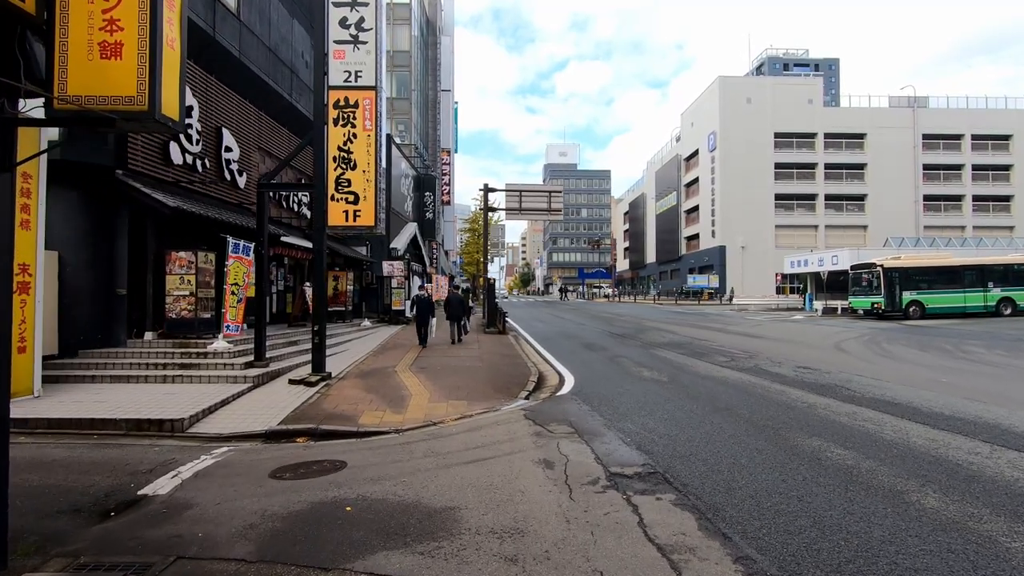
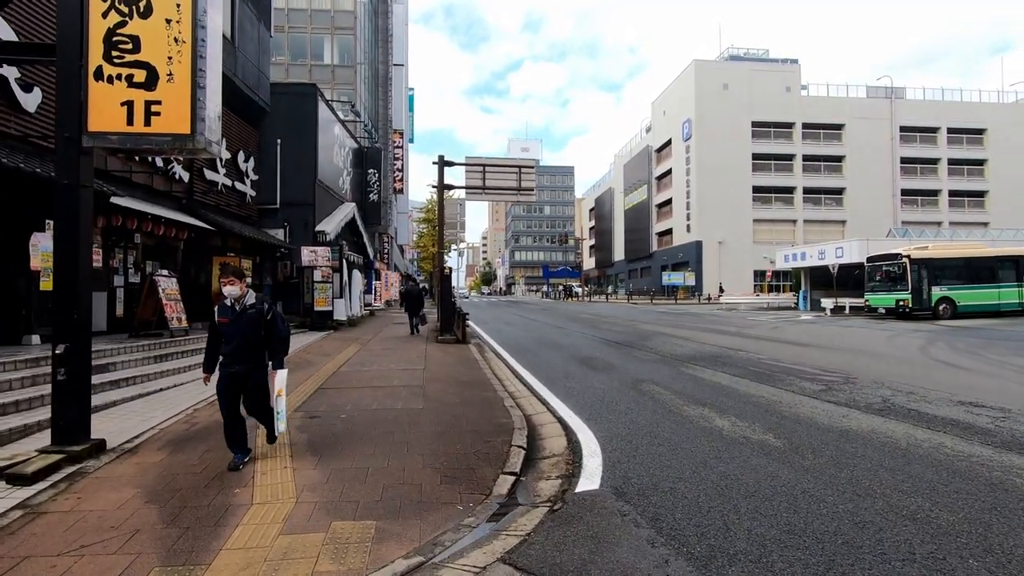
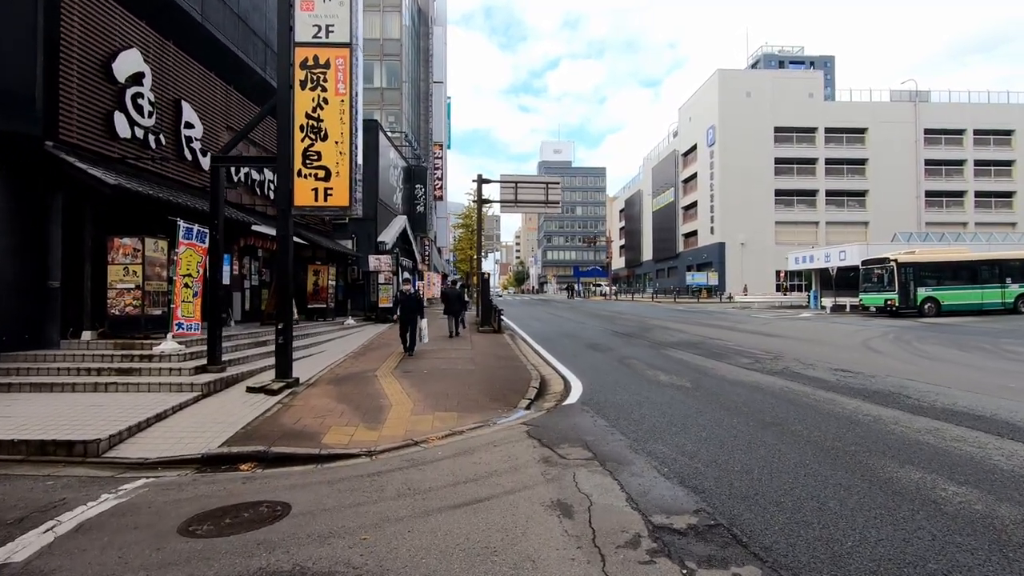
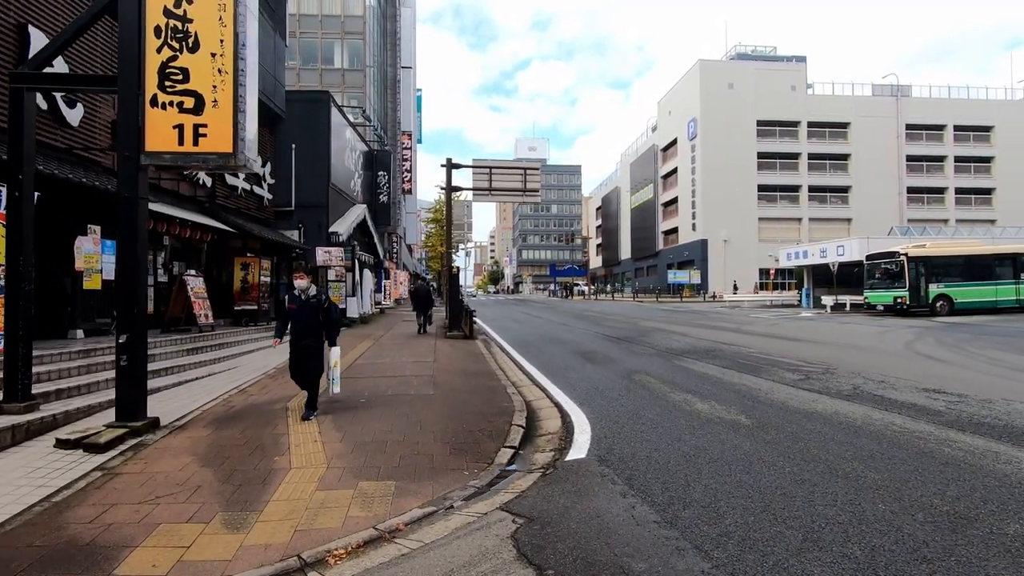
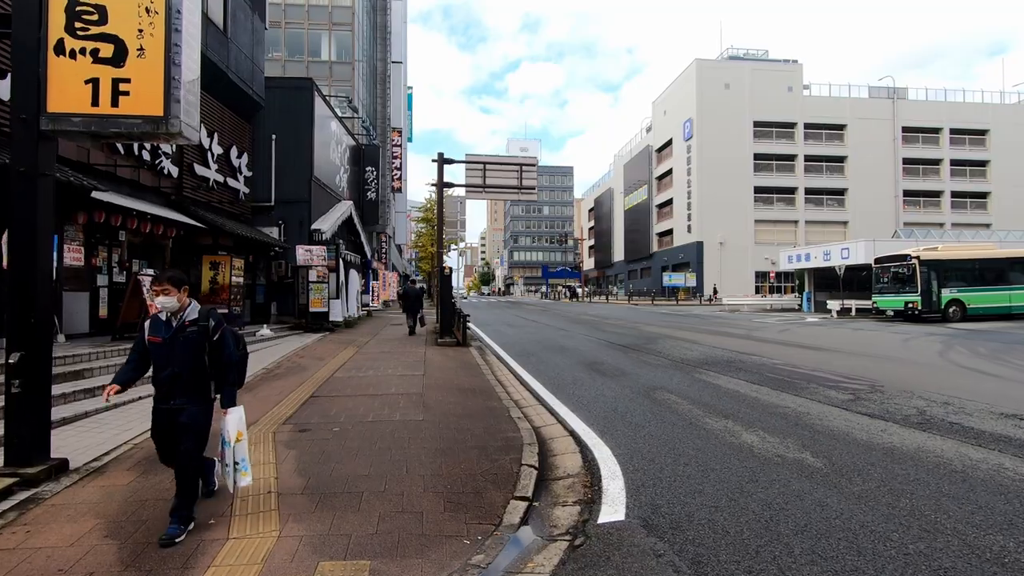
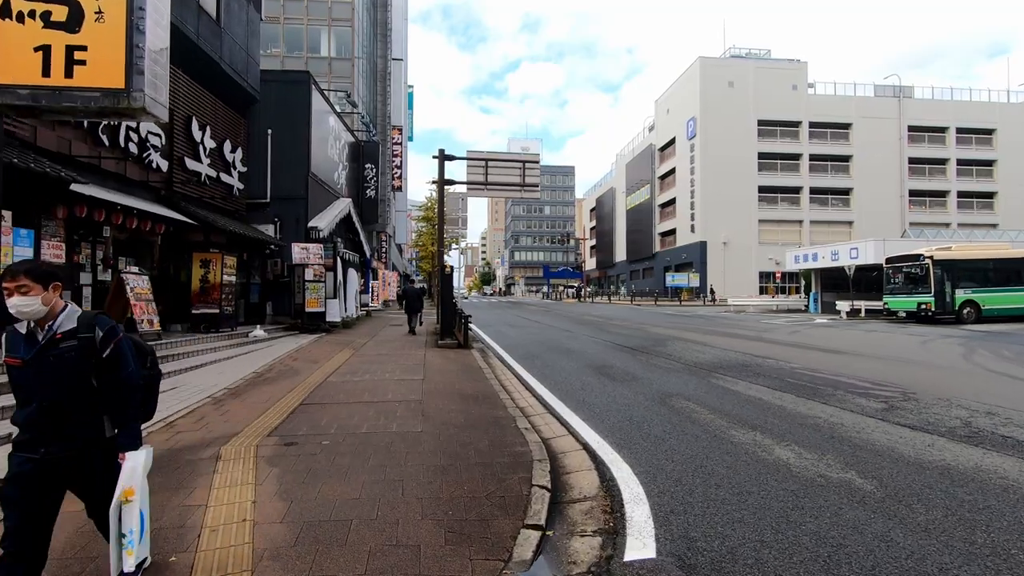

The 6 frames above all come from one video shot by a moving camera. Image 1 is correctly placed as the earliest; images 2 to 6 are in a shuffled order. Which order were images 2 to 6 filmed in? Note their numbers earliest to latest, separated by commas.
3, 4, 2, 5, 6
